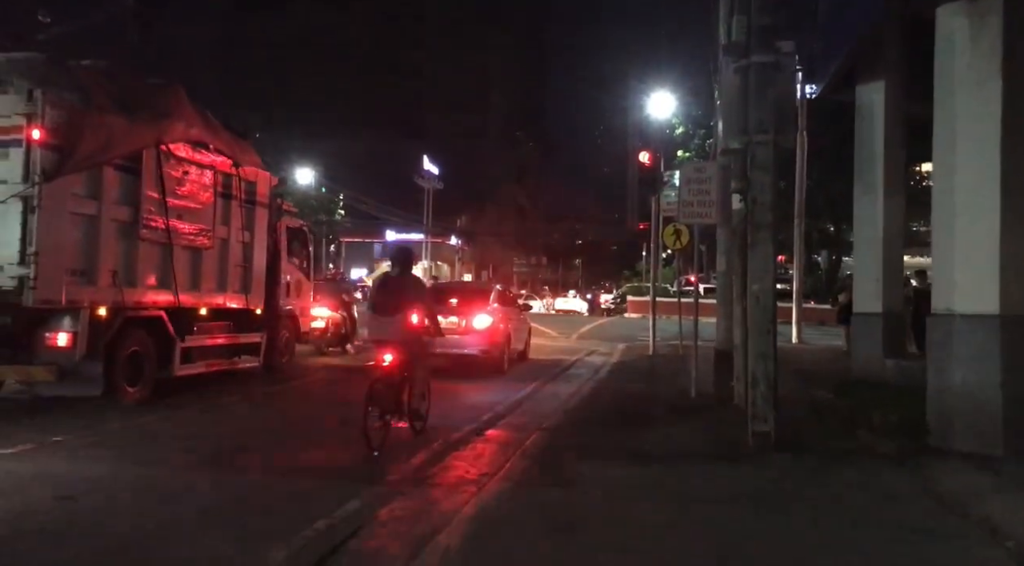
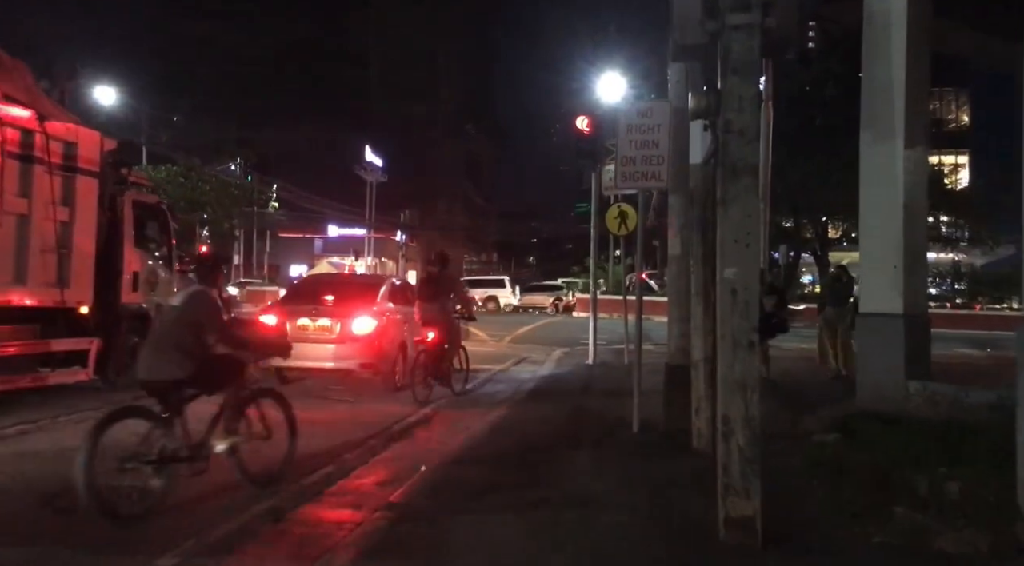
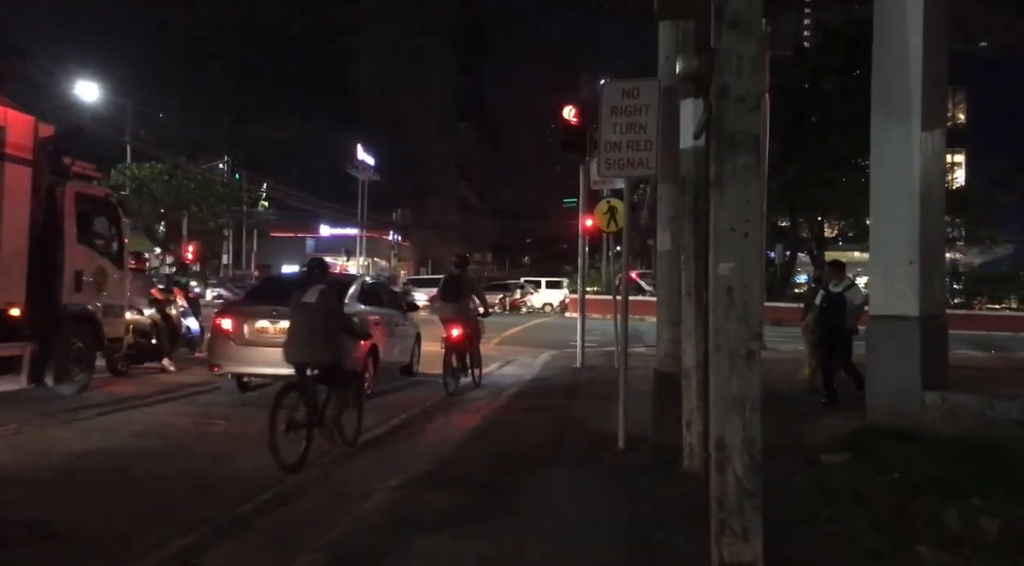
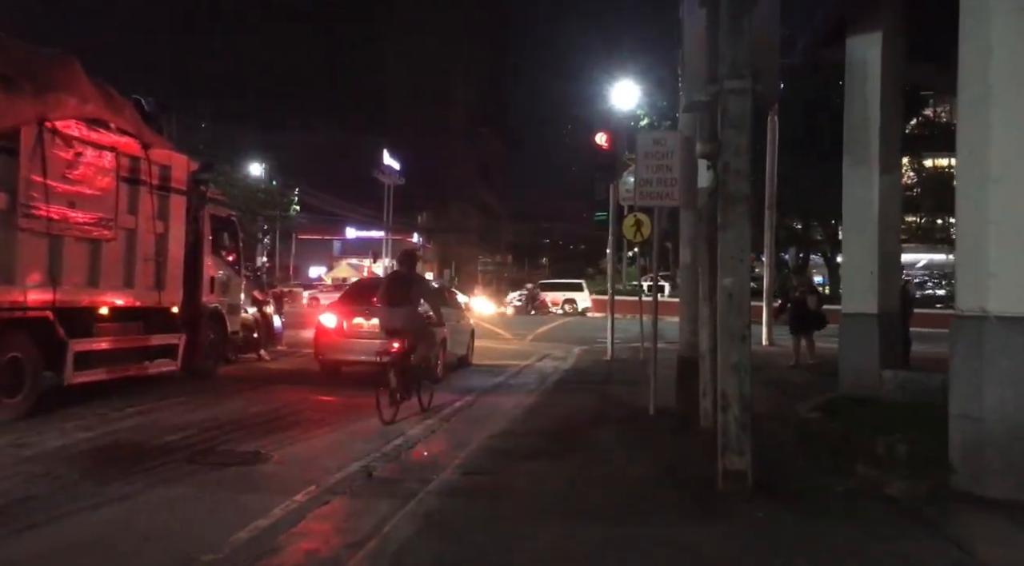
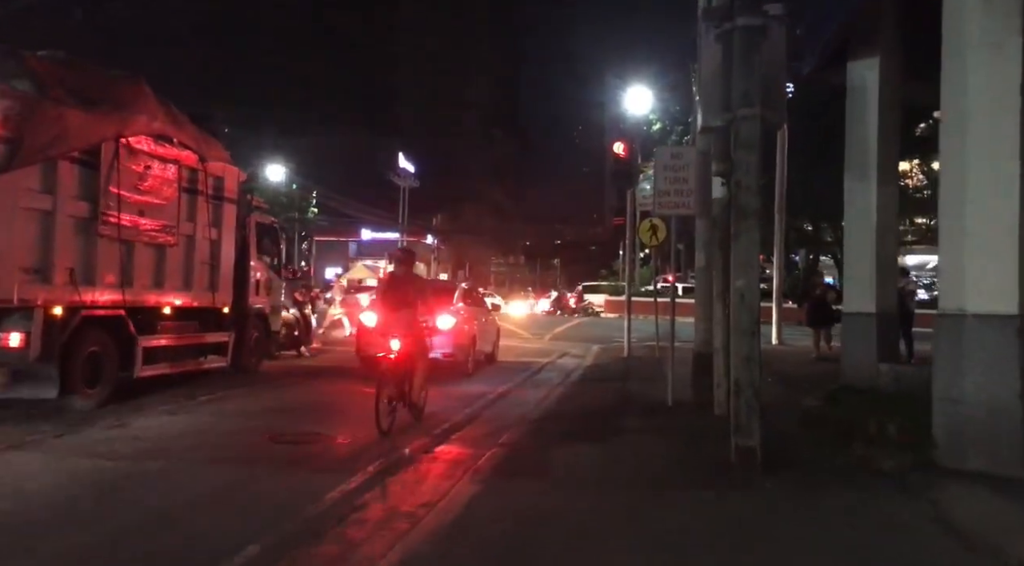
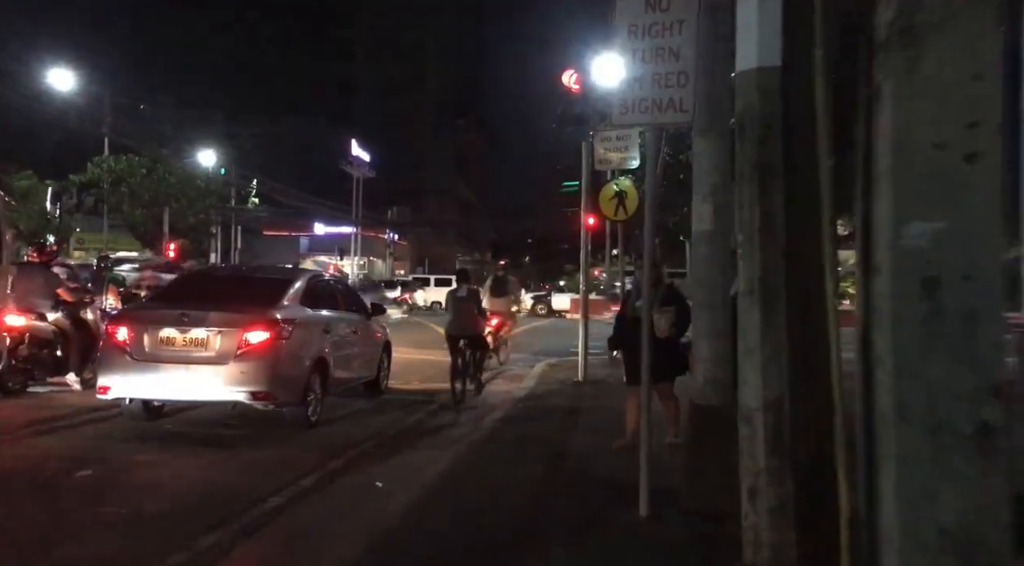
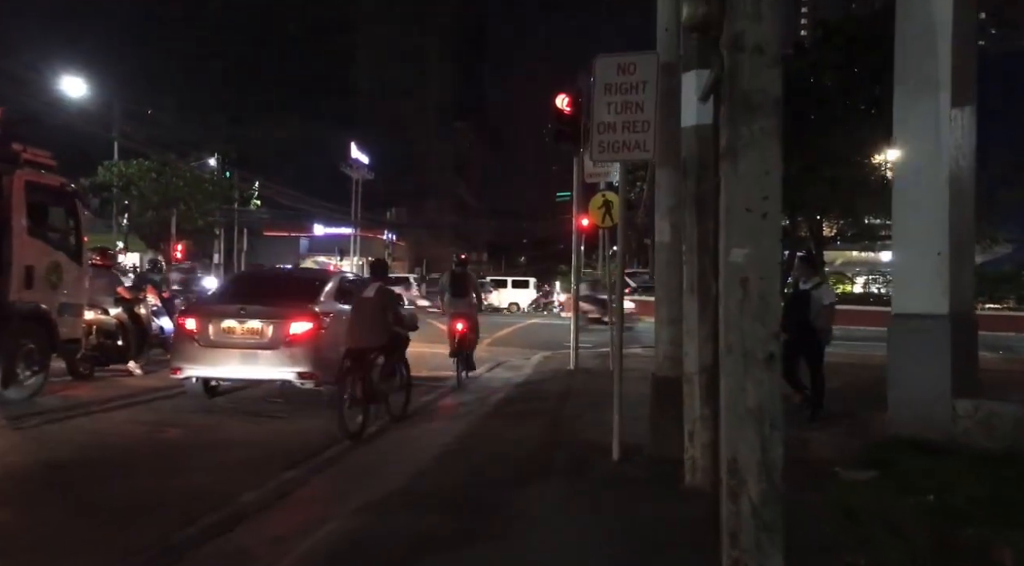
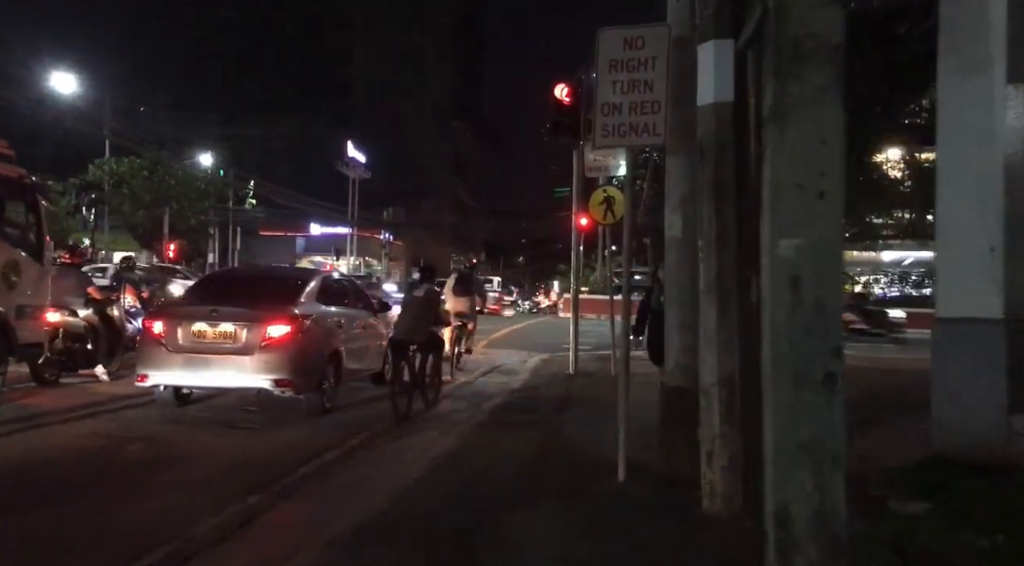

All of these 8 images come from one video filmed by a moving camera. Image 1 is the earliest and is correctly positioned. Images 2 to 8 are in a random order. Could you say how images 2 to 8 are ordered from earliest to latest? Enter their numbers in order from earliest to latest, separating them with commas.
5, 4, 2, 3, 7, 8, 6
